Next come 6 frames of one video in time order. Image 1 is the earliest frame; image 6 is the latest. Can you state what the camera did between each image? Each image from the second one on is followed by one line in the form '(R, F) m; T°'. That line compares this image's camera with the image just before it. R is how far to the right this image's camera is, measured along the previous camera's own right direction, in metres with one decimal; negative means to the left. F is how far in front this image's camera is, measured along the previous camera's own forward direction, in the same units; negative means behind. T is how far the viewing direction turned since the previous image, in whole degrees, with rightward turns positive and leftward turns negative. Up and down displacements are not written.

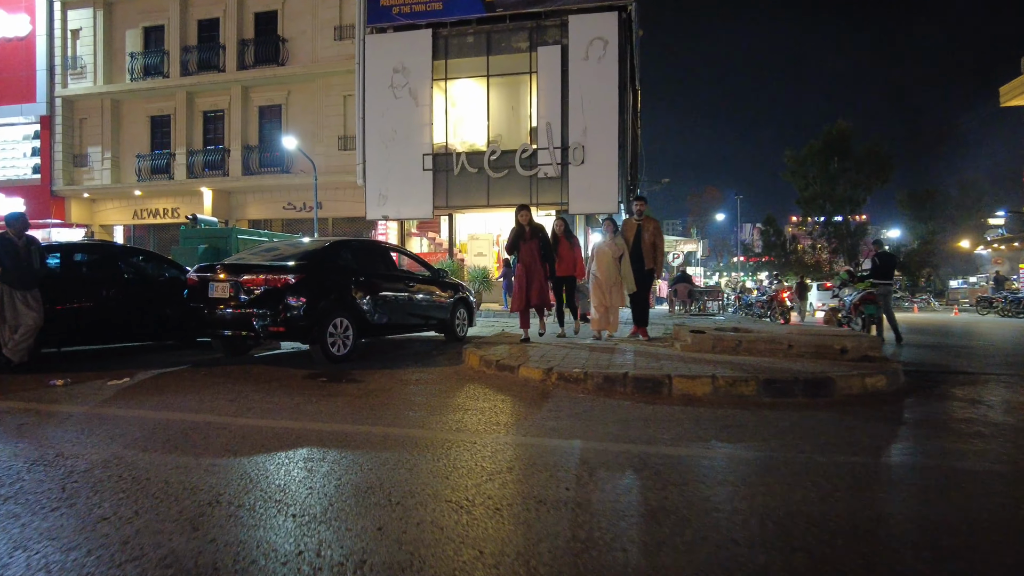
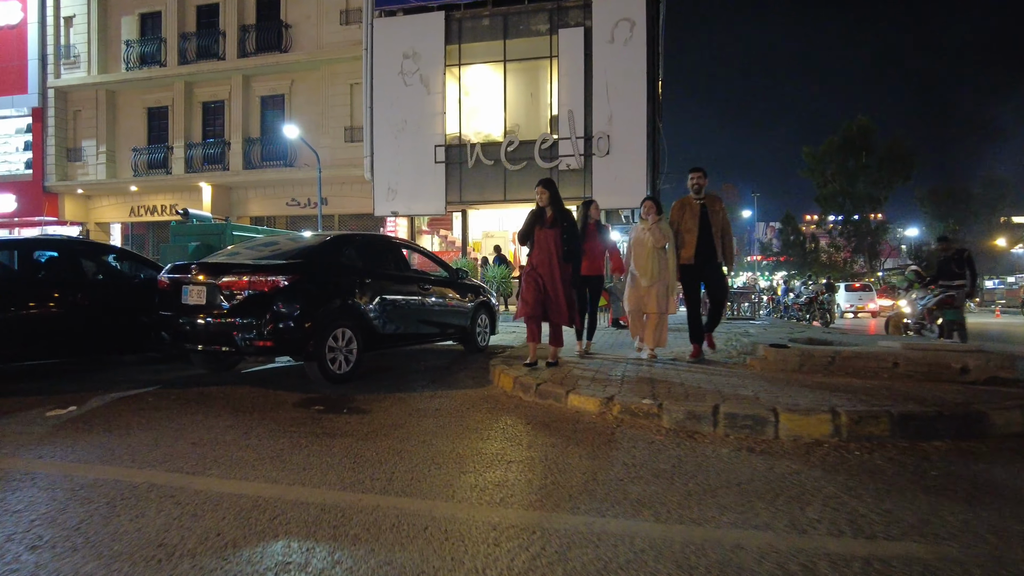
(-0.3, +1.5) m; -1°
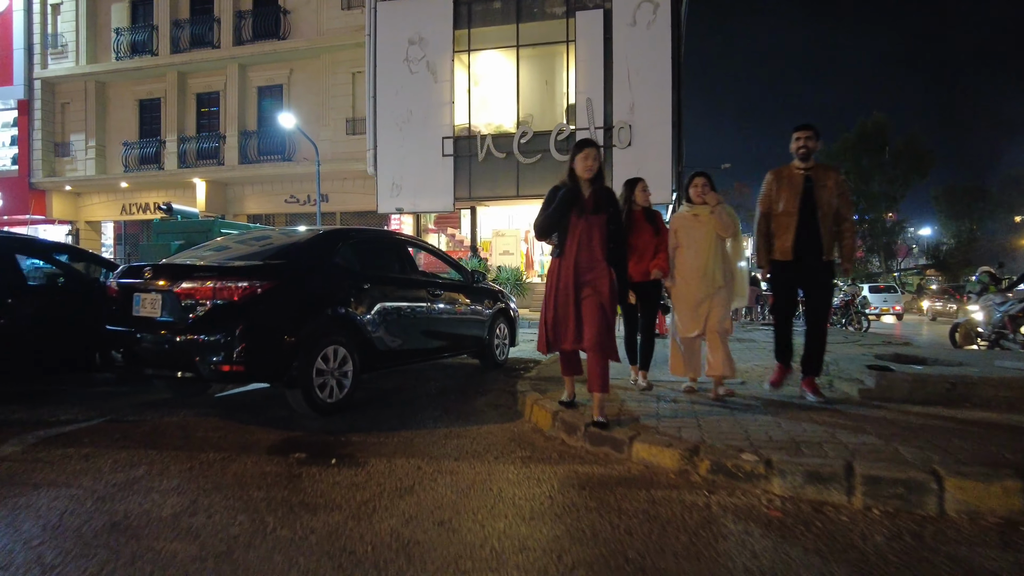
(-0.3, +1.4) m; 0°
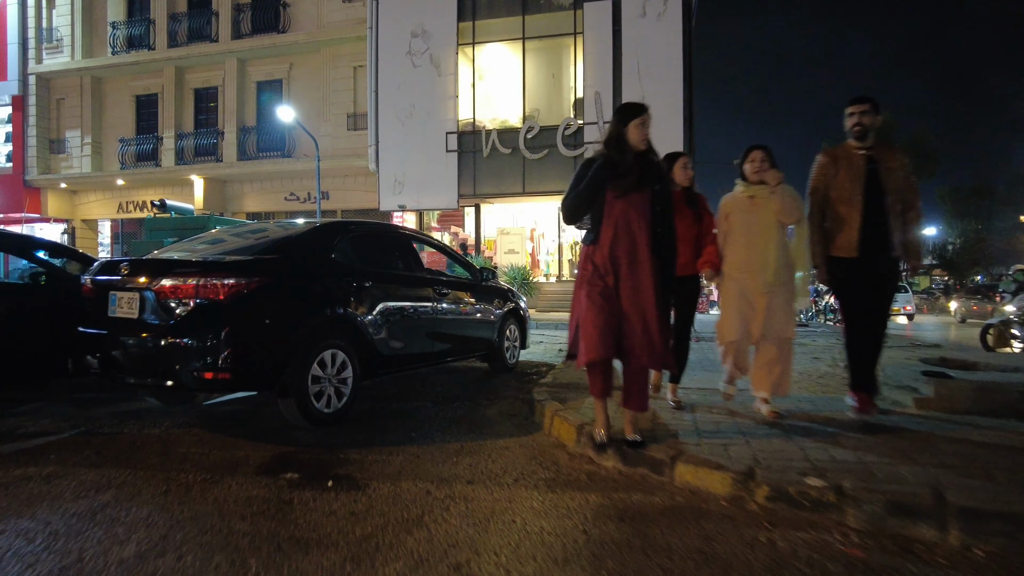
(-0.1, +0.5) m; 0°
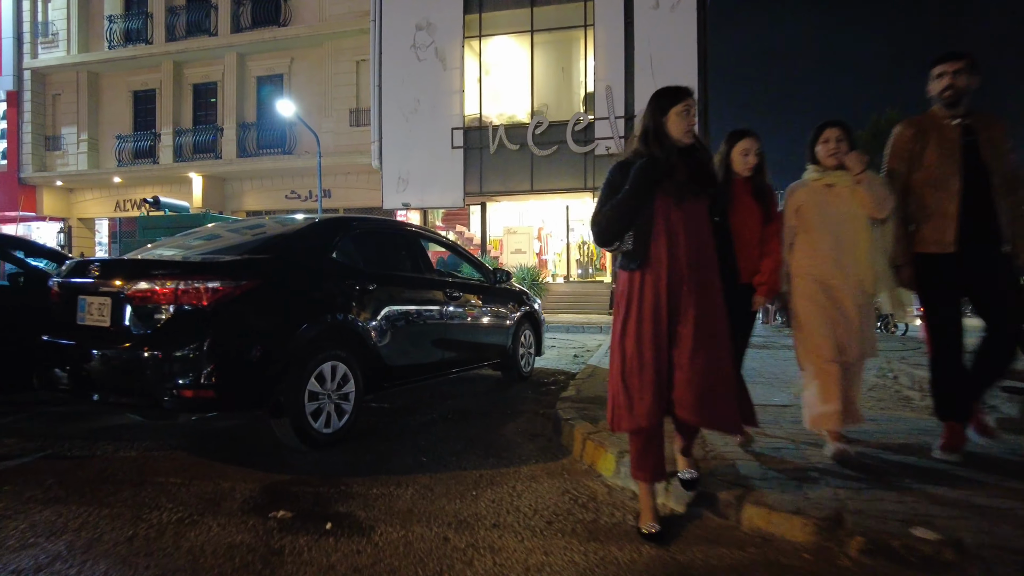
(-0.2, +0.6) m; 0°
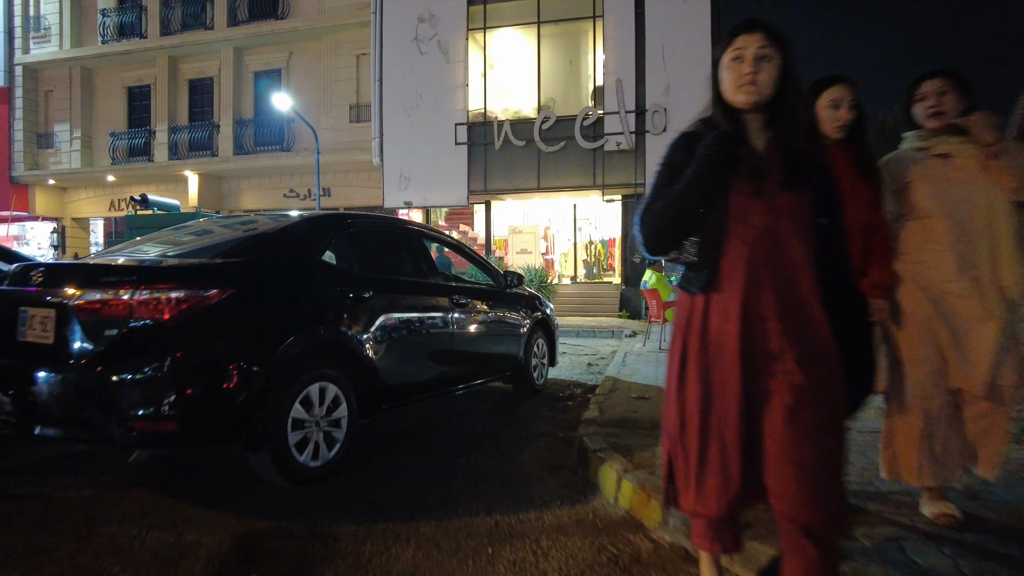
(-0.1, +0.6) m; 0°
